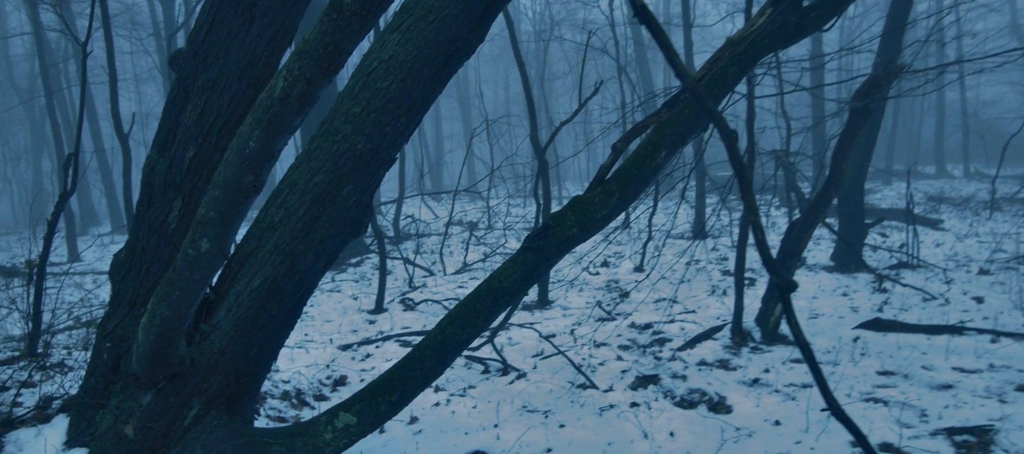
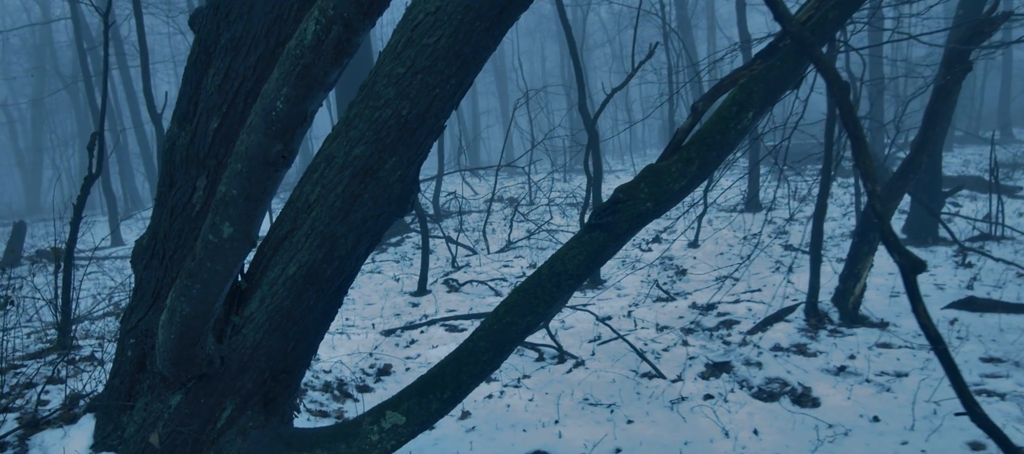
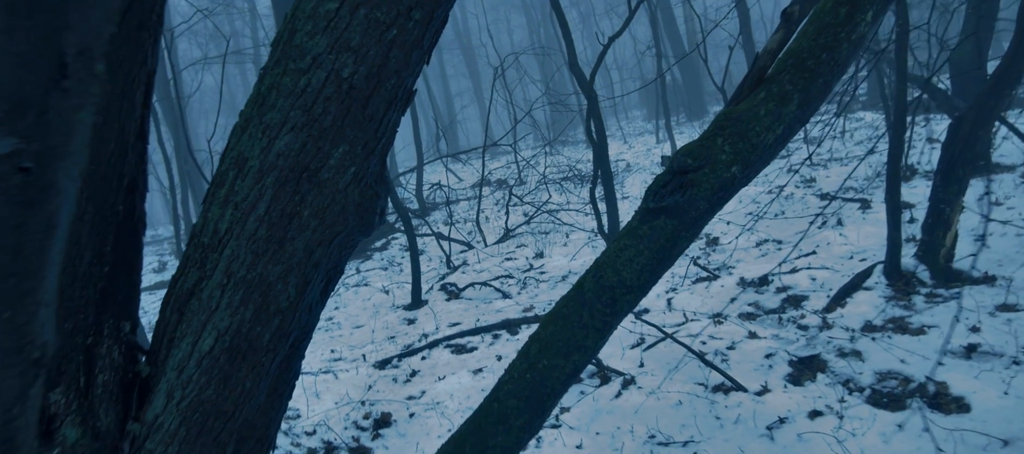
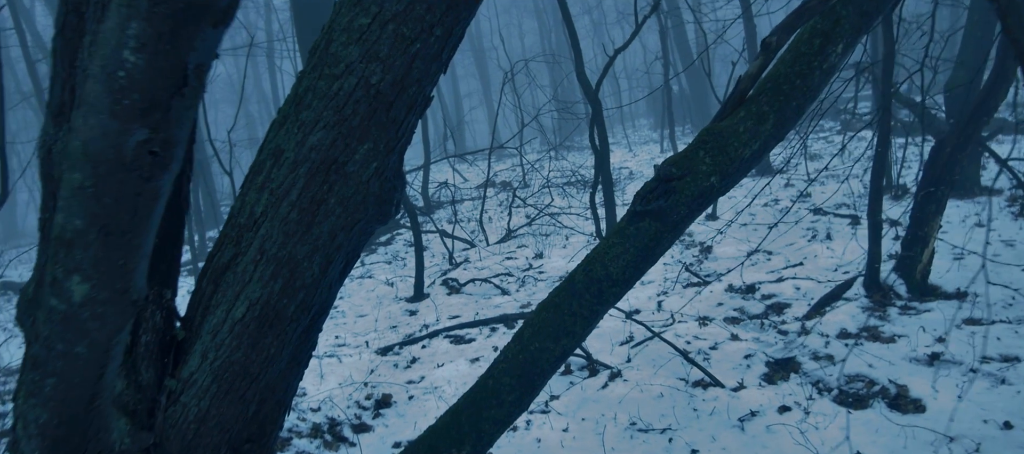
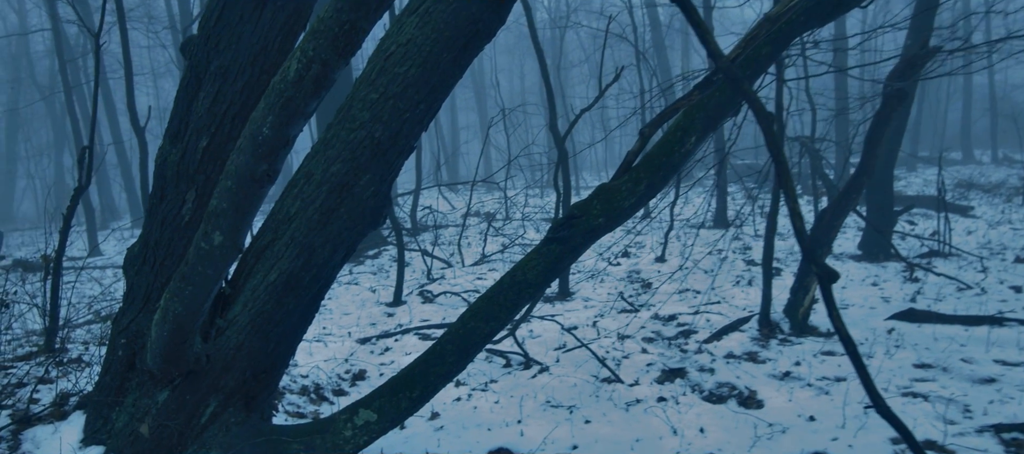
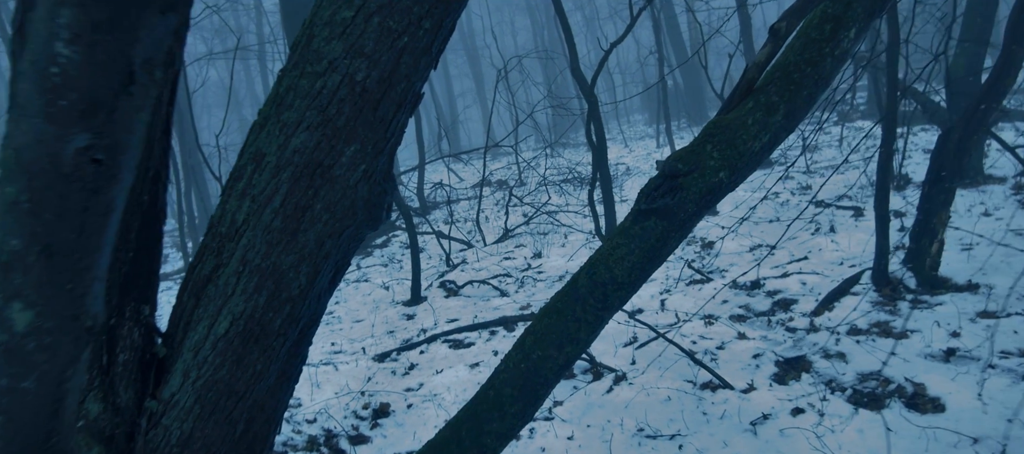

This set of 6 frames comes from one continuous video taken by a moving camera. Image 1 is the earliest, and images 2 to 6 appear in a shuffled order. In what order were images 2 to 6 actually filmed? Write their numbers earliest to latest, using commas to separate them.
5, 2, 4, 6, 3
